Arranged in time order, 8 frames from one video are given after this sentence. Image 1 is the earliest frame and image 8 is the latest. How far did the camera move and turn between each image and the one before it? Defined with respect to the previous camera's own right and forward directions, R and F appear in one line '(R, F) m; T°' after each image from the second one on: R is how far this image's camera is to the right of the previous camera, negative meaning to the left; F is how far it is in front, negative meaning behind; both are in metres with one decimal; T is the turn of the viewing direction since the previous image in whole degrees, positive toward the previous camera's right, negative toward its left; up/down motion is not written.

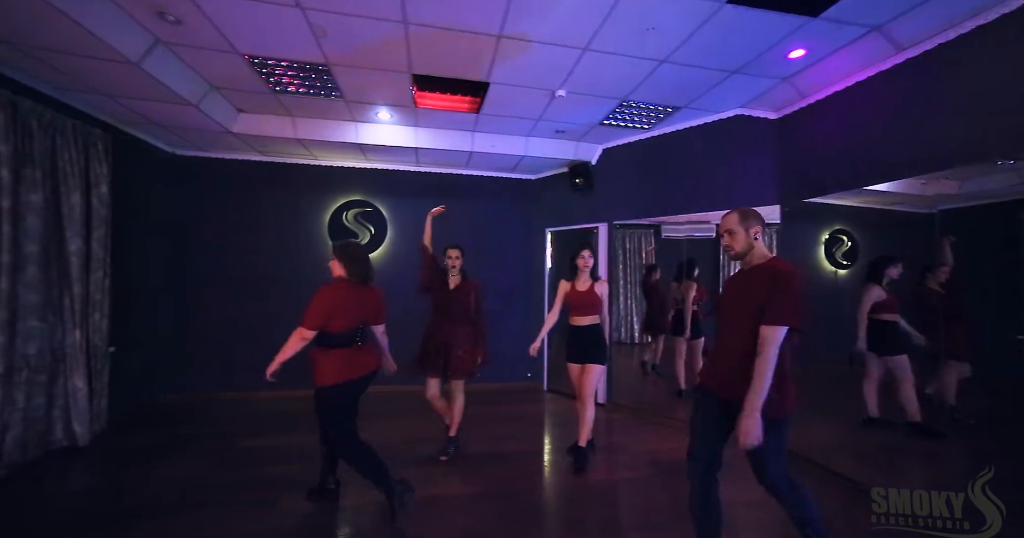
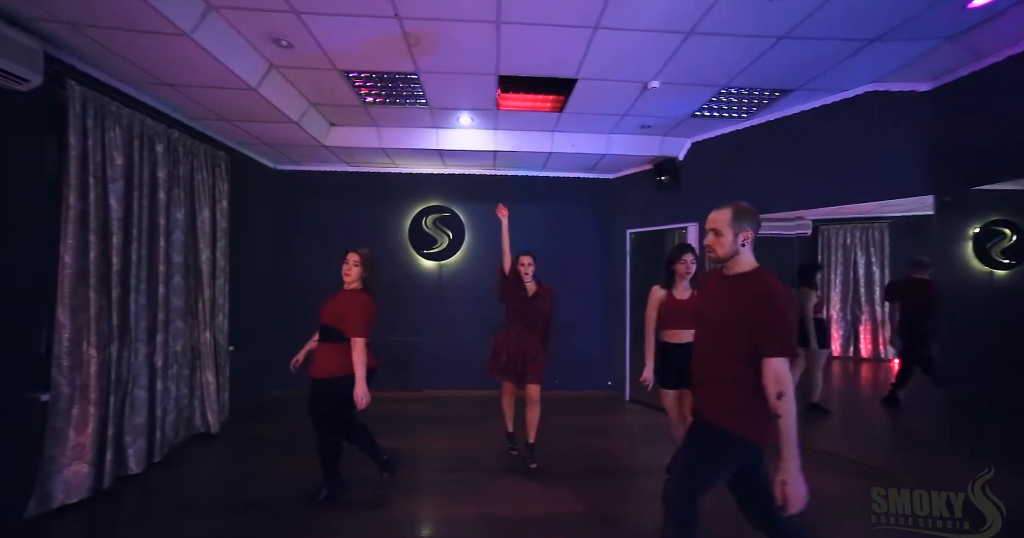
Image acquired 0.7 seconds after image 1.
(-0.3, +0.1) m; -8°
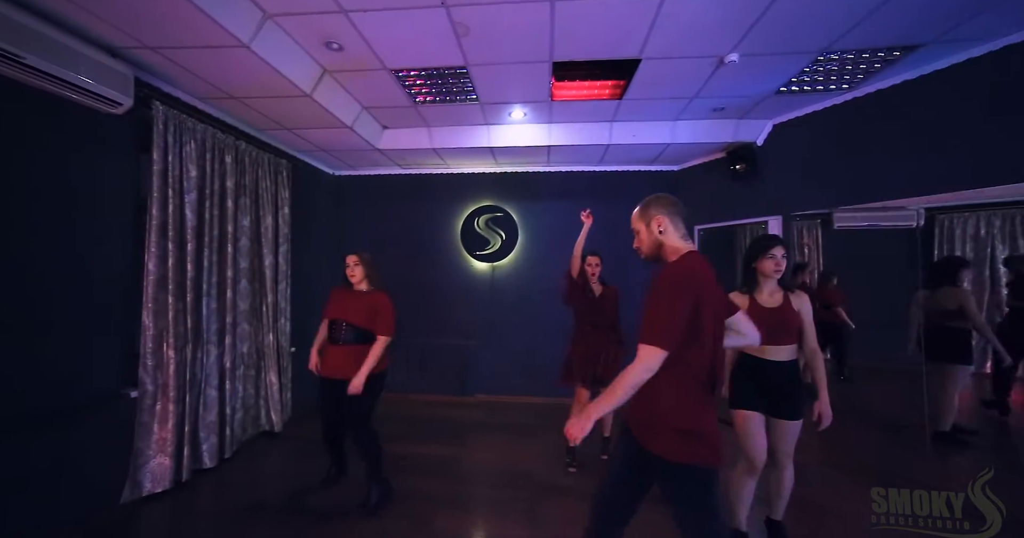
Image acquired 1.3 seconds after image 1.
(0.0, +0.2) m; -8°
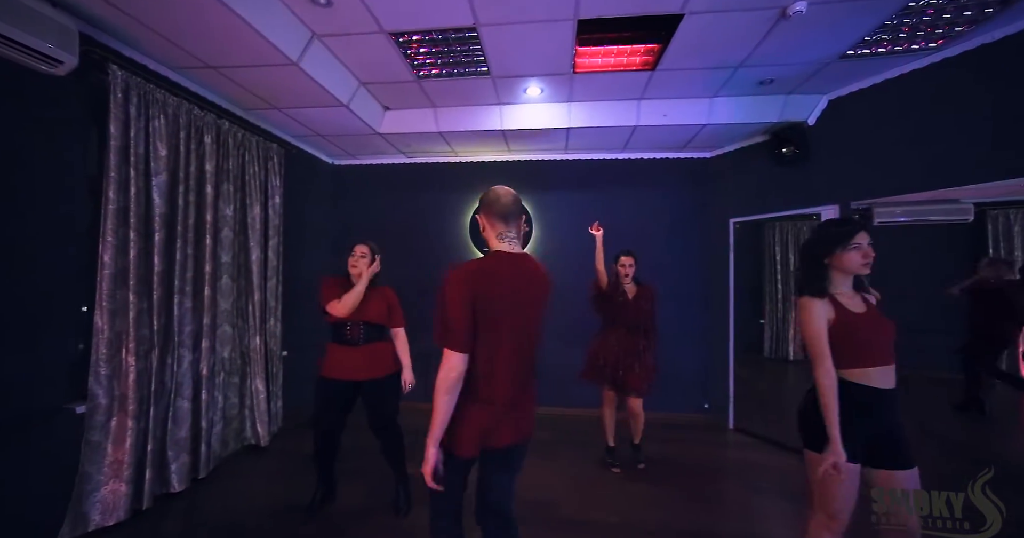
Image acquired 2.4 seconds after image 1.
(0.0, +0.4) m; -1°
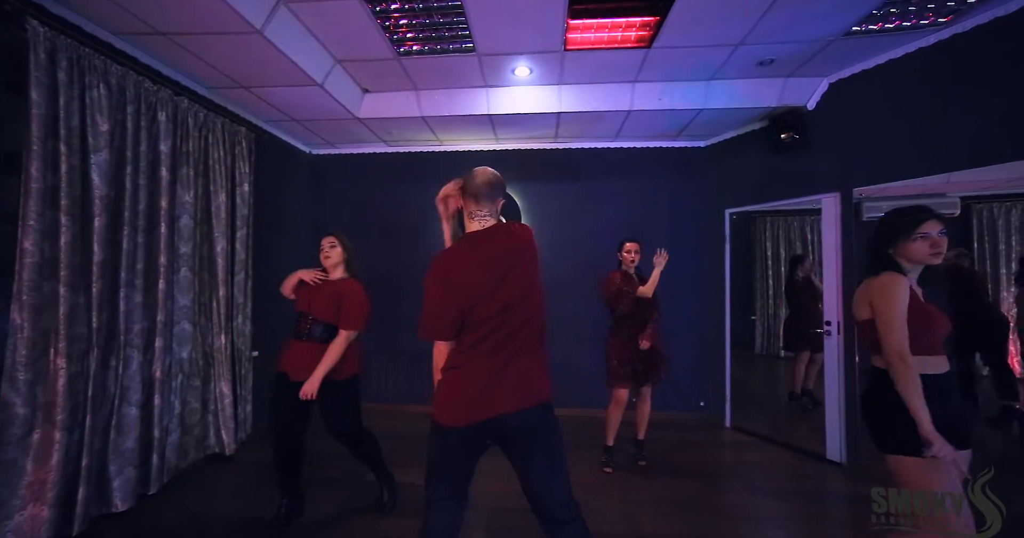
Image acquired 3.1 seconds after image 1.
(0.0, +0.2) m; +2°
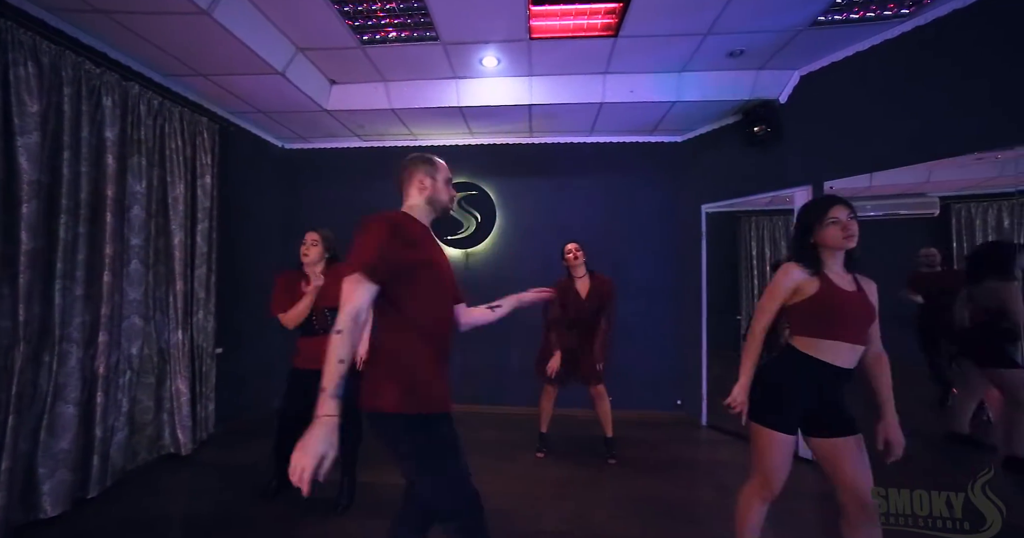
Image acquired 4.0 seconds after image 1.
(+0.2, +0.1) m; +1°
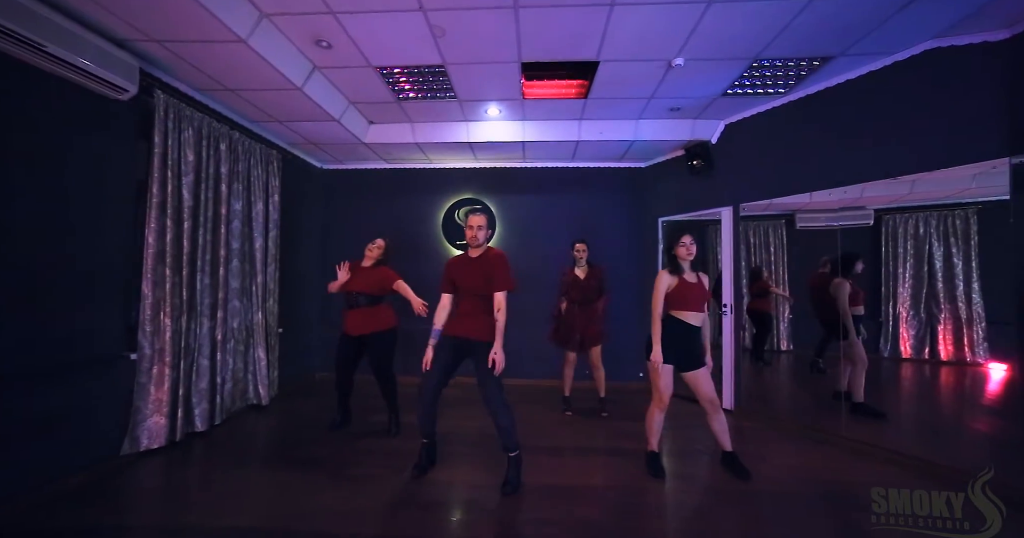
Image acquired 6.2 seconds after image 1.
(0.0, -1.0) m; +1°
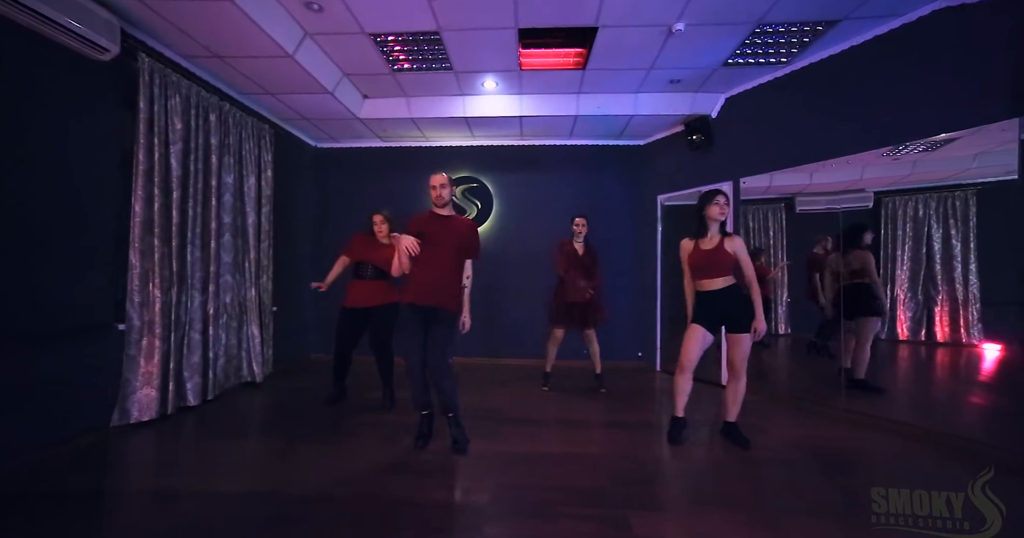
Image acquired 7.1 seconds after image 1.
(0.0, 0.0) m; 0°
